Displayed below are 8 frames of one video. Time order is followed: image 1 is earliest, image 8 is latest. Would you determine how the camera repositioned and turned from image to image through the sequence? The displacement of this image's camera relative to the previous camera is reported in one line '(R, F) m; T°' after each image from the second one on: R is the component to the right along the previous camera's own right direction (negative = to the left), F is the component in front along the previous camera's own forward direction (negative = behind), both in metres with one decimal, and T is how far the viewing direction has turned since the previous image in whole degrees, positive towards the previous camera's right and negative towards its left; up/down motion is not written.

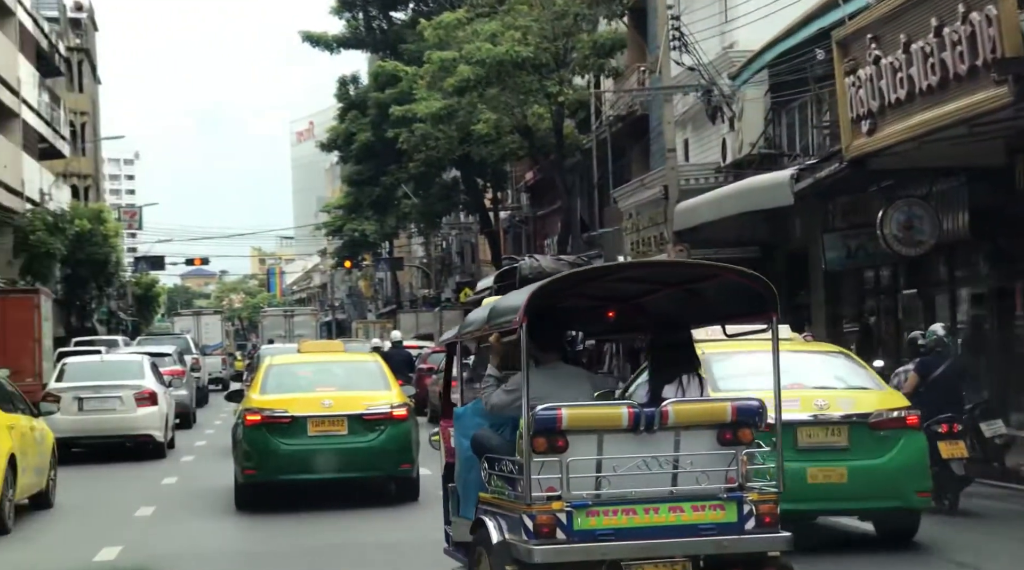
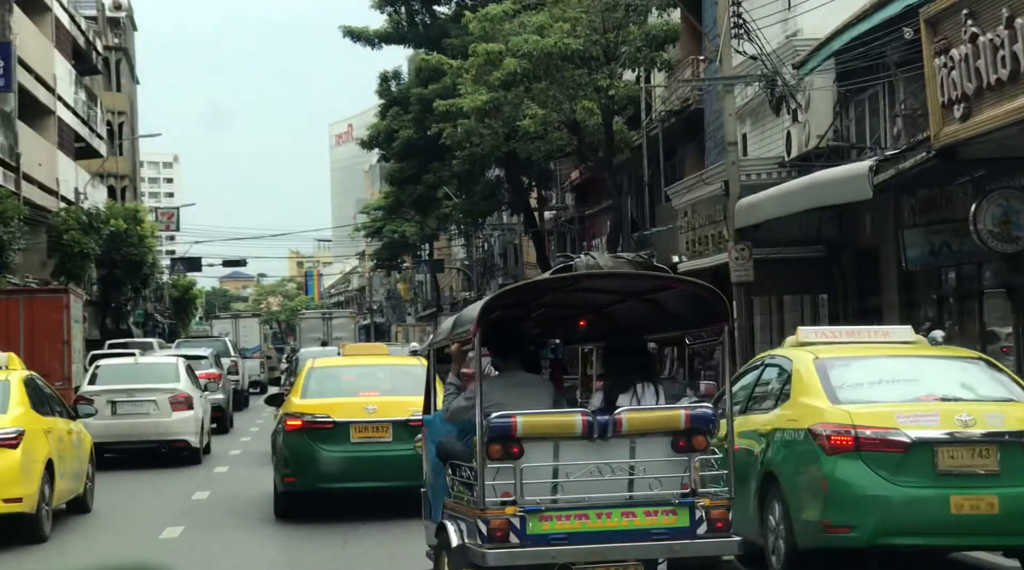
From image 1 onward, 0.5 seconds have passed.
(-0.2, +1.2) m; -2°
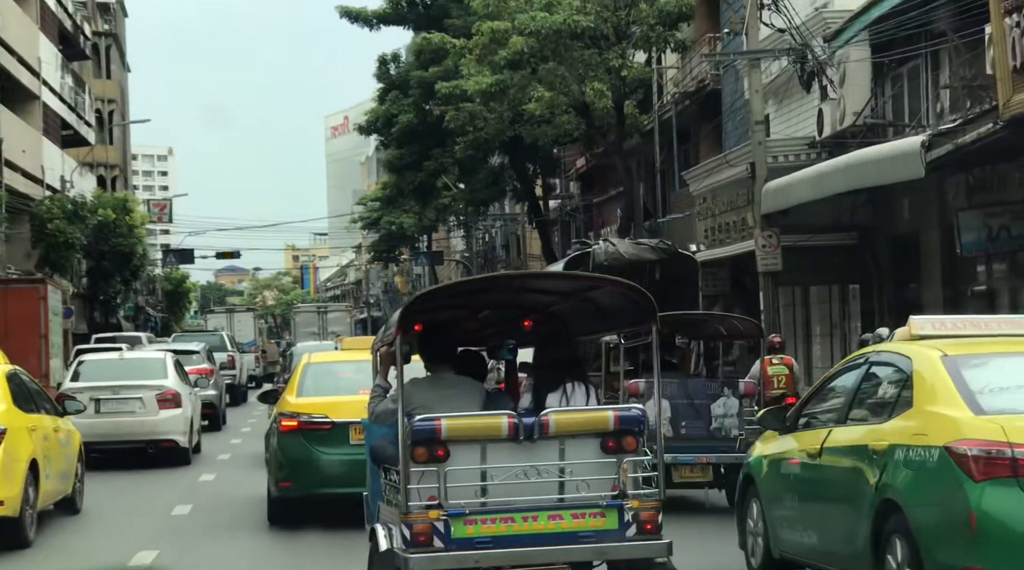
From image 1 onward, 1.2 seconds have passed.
(-0.2, +1.5) m; 0°
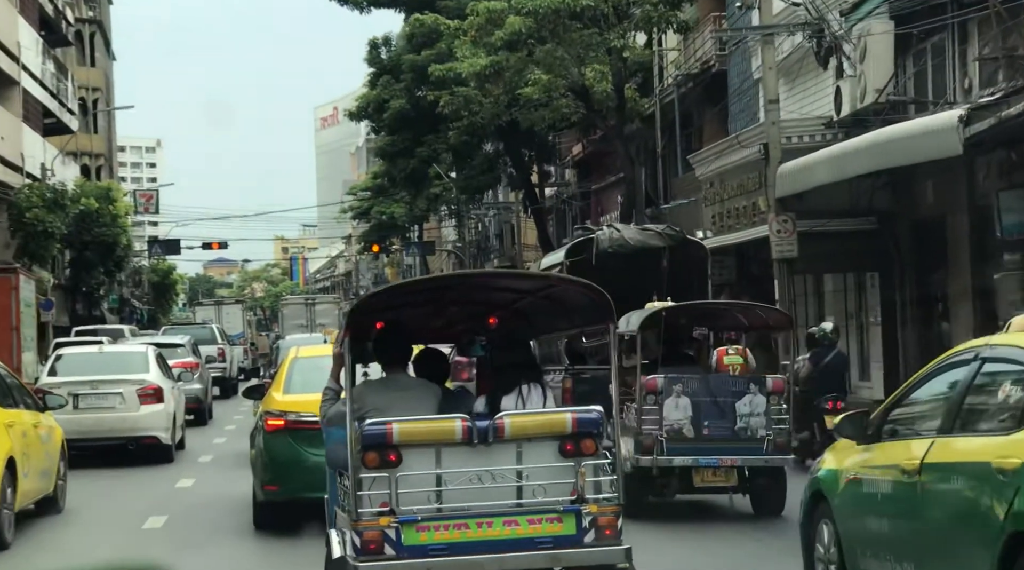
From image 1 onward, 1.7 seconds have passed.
(-0.2, +1.1) m; 0°
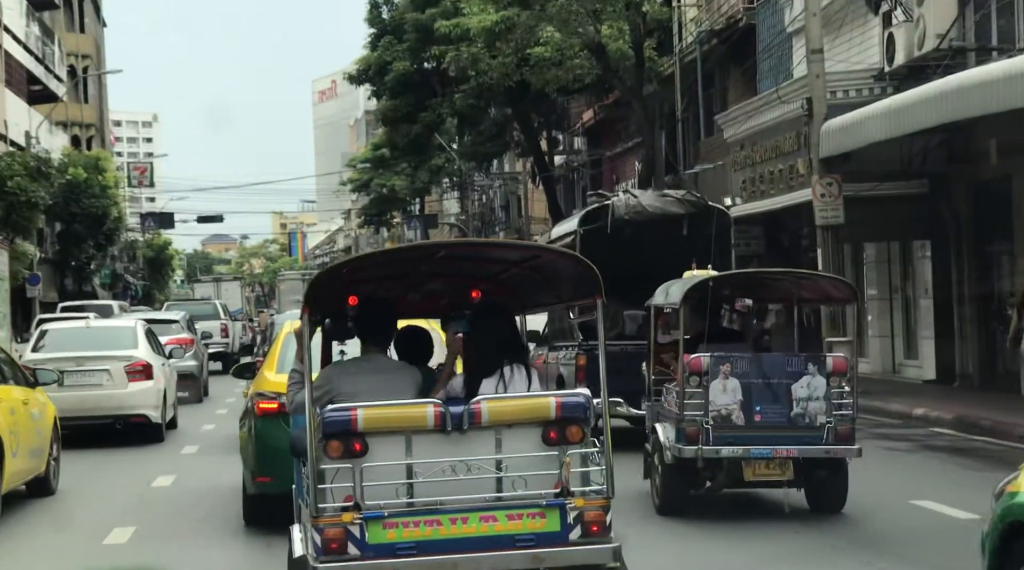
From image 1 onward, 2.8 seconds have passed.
(-0.2, +1.8) m; 0°
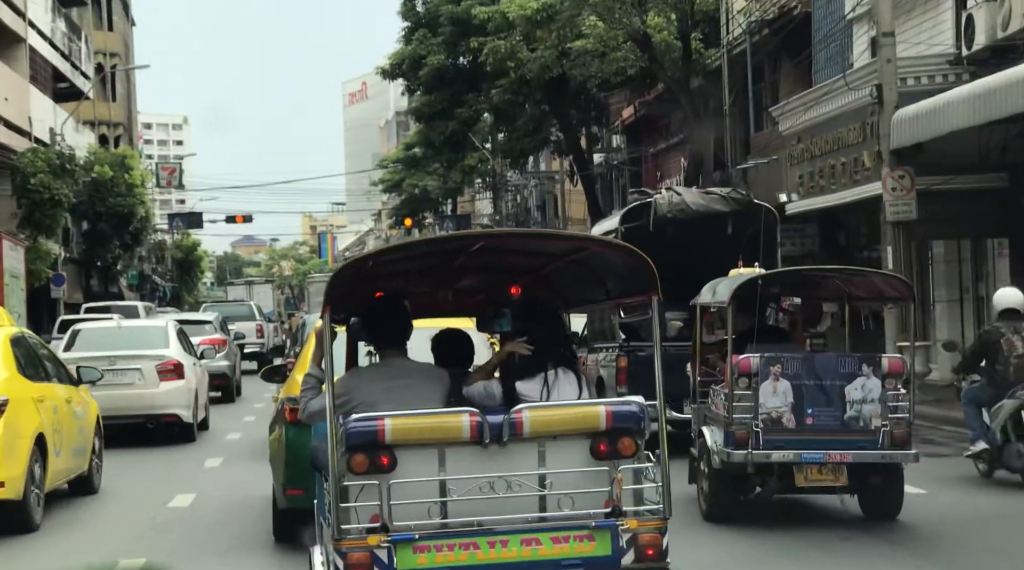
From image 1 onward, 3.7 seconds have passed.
(-0.2, +1.2) m; -1°
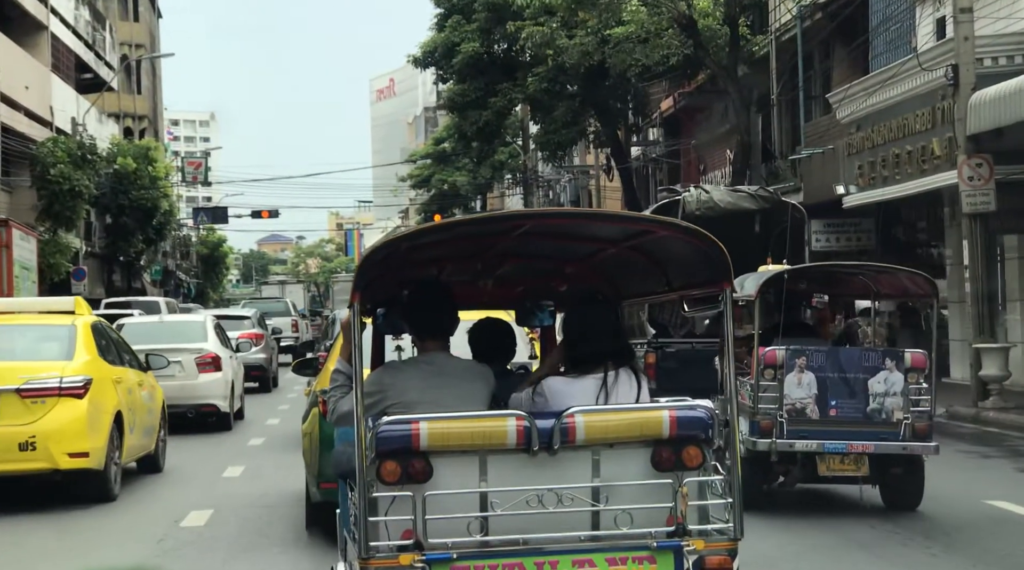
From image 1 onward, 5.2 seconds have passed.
(-0.2, +1.2) m; -1°
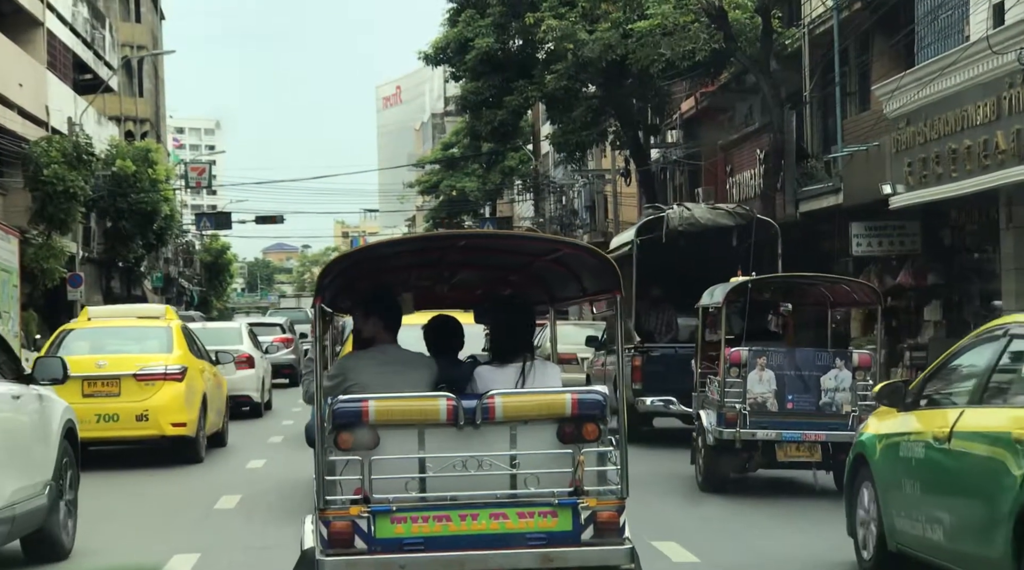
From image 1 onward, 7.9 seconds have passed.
(-0.2, +1.4) m; 0°
